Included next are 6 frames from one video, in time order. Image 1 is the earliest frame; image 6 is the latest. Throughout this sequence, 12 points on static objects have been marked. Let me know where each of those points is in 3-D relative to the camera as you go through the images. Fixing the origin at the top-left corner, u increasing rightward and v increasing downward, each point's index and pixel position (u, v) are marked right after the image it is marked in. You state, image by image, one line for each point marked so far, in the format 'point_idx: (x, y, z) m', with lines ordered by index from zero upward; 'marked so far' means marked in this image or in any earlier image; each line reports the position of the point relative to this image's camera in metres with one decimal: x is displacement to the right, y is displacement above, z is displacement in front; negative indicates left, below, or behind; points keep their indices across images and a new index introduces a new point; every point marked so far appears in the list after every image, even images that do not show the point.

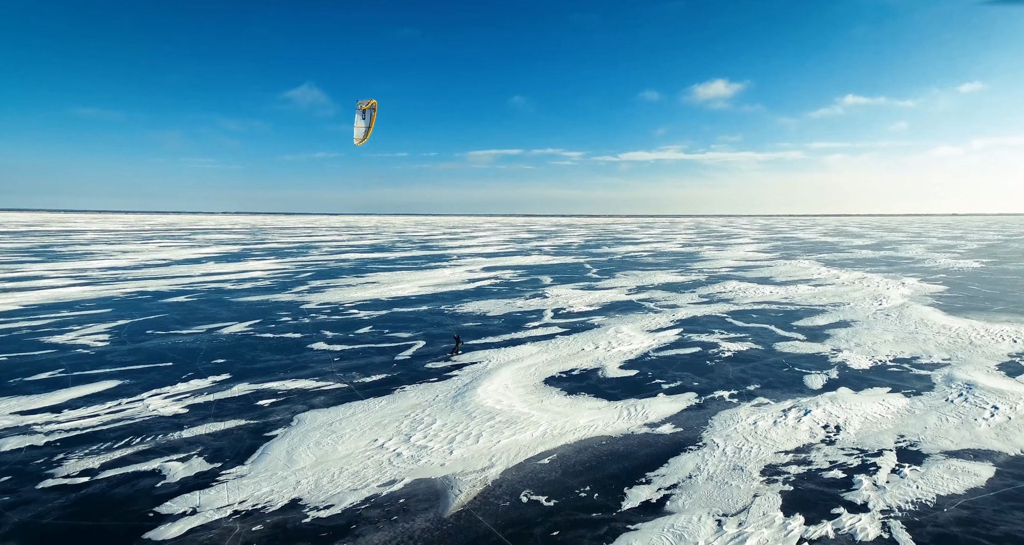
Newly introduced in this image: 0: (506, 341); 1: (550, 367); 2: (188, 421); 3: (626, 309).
0: (-0.1, -1.6, +14.1) m
1: (+0.7, -1.9, +11.7) m
2: (-4.4, -2.0, +7.9) m
3: (+3.6, -1.3, +19.0) m
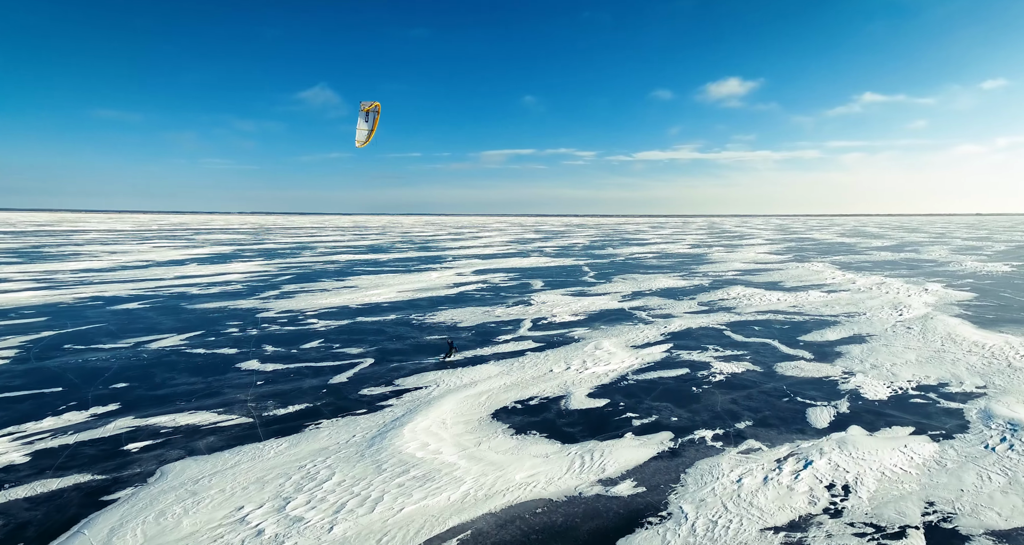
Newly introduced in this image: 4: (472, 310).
0: (-0.9, -1.8, +12.3) m
1: (-0.1, -2.1, +9.9) m
2: (-5.3, -2.2, +6.3) m
3: (+2.9, -1.4, +17.2) m
4: (-1.3, -1.2, +18.7) m
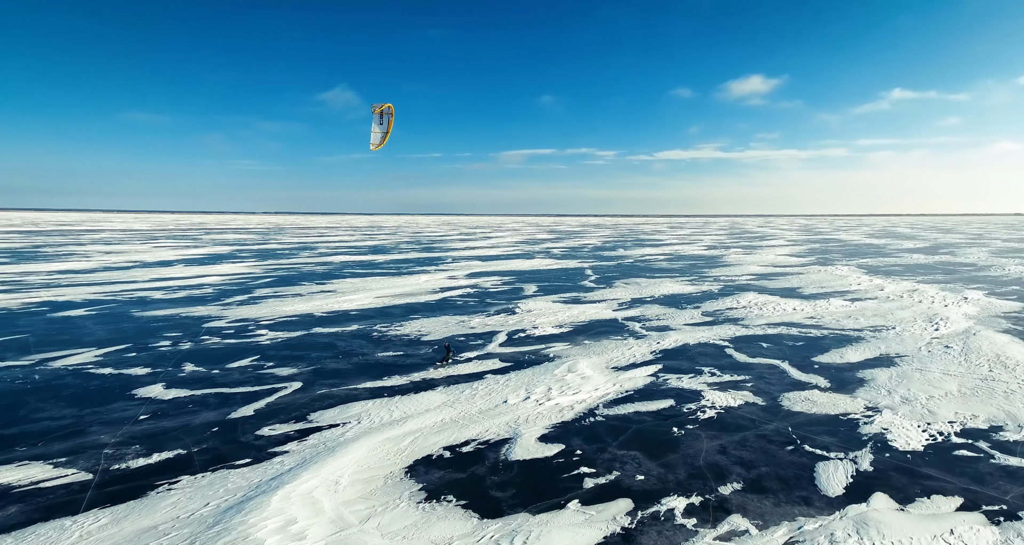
0: (-1.8, -2.0, +10.4) m
1: (-1.0, -2.2, +8.0) m
2: (-6.3, -2.3, +4.5) m
3: (+2.3, -1.6, +15.1) m
4: (-1.9, -1.4, +16.8) m
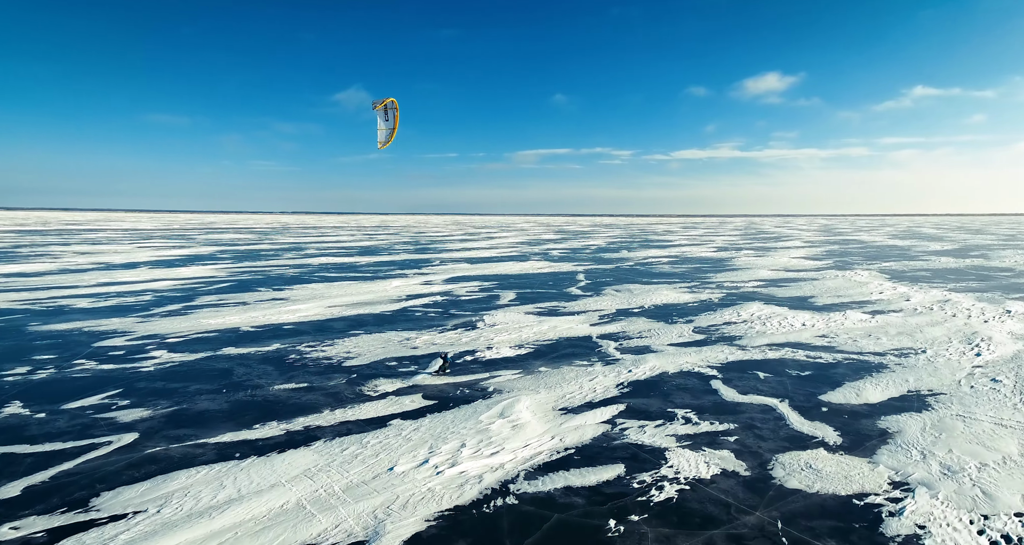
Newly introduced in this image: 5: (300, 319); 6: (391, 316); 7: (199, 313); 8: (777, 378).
0: (-3.0, -2.2, +7.9) m
1: (-2.4, -2.4, +5.5) m
2: (-7.8, -2.5, +2.1) m
3: (+1.1, -1.8, +12.5) m
4: (-3.0, -1.6, +14.3) m
5: (-6.0, -1.3, +16.5) m
6: (-3.6, -1.3, +17.4) m
7: (-9.2, -1.2, +17.2) m
8: (+5.1, -2.0, +11.2) m
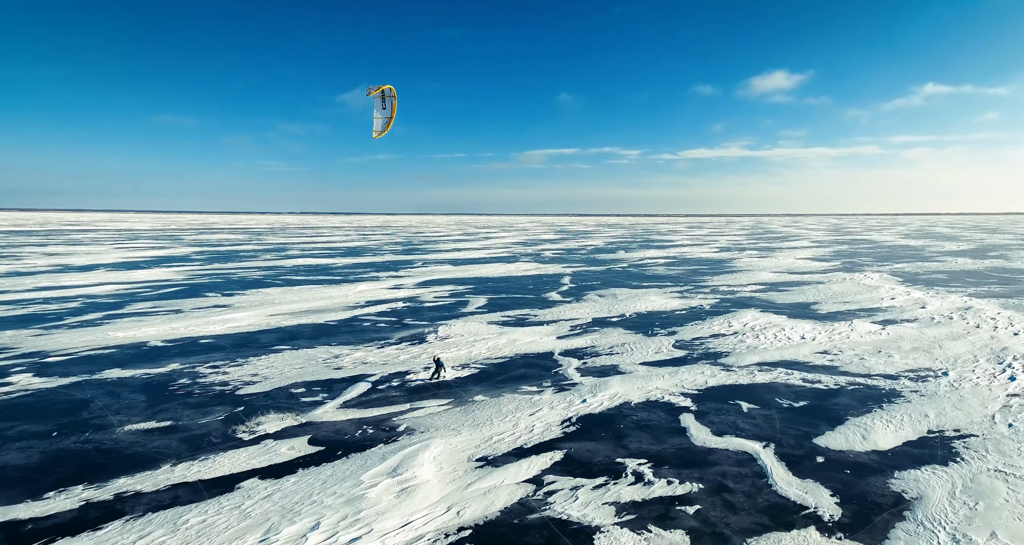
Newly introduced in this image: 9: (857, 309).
0: (-4.2, -2.3, +5.9) m
1: (-3.6, -2.6, +3.4) m
2: (-9.0, -2.7, +0.2) m
3: (0.0, -2.0, +10.5) m
4: (-4.1, -1.7, +12.2) m
5: (-7.1, -1.5, +14.5) m
6: (-4.7, -1.4, +15.3) m
7: (-10.2, -1.3, +15.2) m
8: (+3.9, -2.1, +9.0) m
9: (+10.6, -1.1, +17.9) m
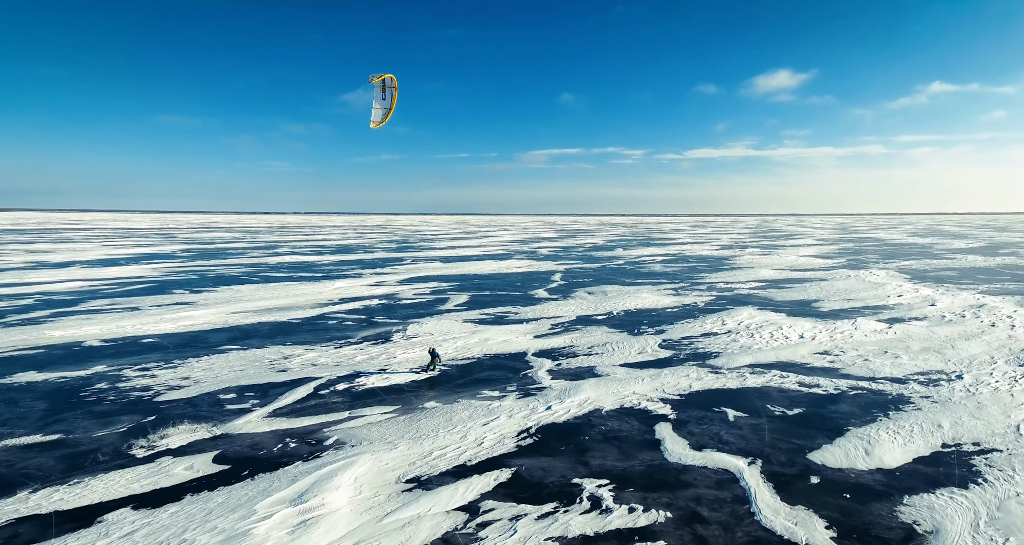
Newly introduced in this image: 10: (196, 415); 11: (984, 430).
0: (-4.9, -2.2, +4.8) m
1: (-4.3, -2.4, +2.3) m
2: (-9.8, -2.5, -0.9) m
3: (-0.7, -1.8, +9.3) m
4: (-4.8, -1.6, +11.1) m
5: (-7.7, -1.3, +13.4) m
6: (-5.3, -1.3, +14.3) m
7: (-10.8, -1.2, +14.2) m
8: (+3.2, -2.0, +7.9) m
9: (+10.0, -1.0, +16.7) m
10: (-4.1, -1.9, +7.9) m
11: (+6.0, -2.0, +7.5) m
